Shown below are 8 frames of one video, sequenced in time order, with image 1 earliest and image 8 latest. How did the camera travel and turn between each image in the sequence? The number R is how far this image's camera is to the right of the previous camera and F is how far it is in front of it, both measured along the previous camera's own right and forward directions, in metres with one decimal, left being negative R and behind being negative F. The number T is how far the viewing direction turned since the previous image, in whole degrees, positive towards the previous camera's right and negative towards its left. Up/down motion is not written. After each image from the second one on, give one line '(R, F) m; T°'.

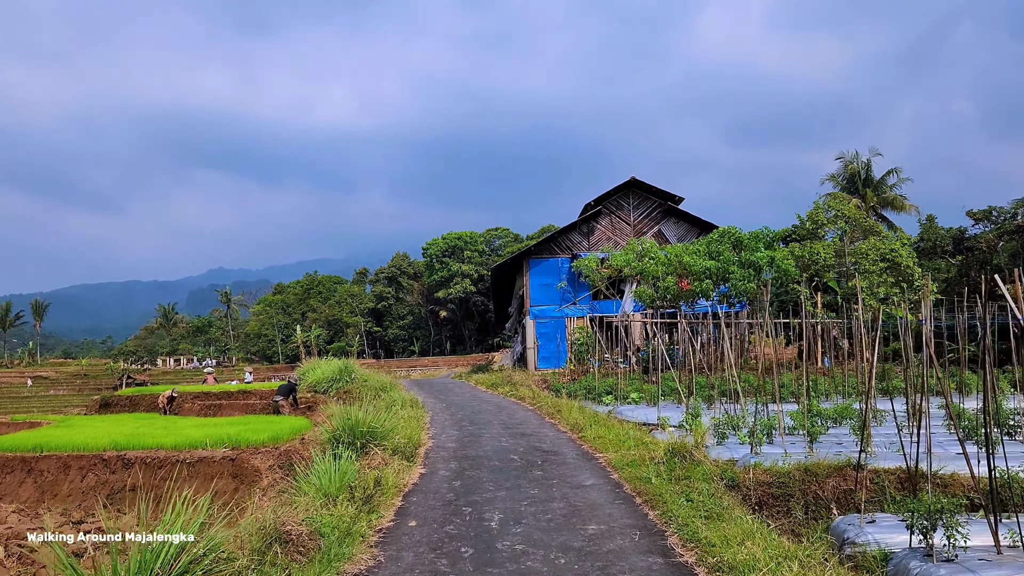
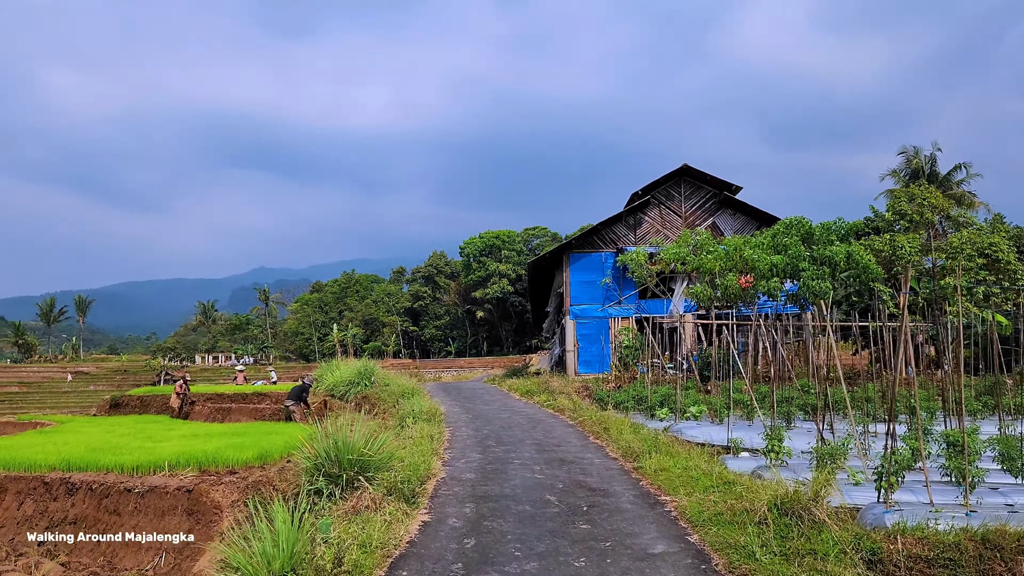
(0.0, +1.8) m; -4°
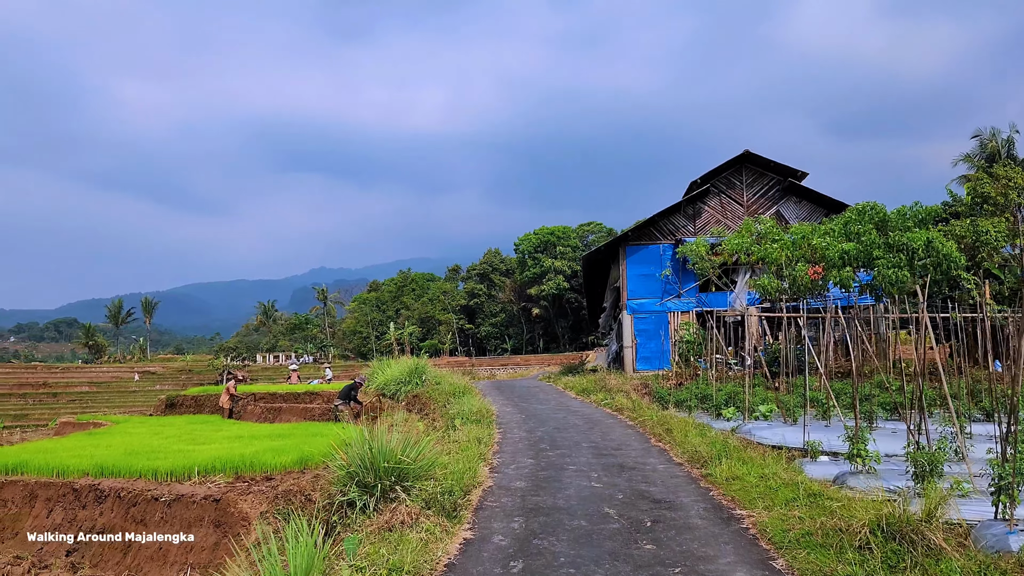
(0.0, +0.6) m; -5°
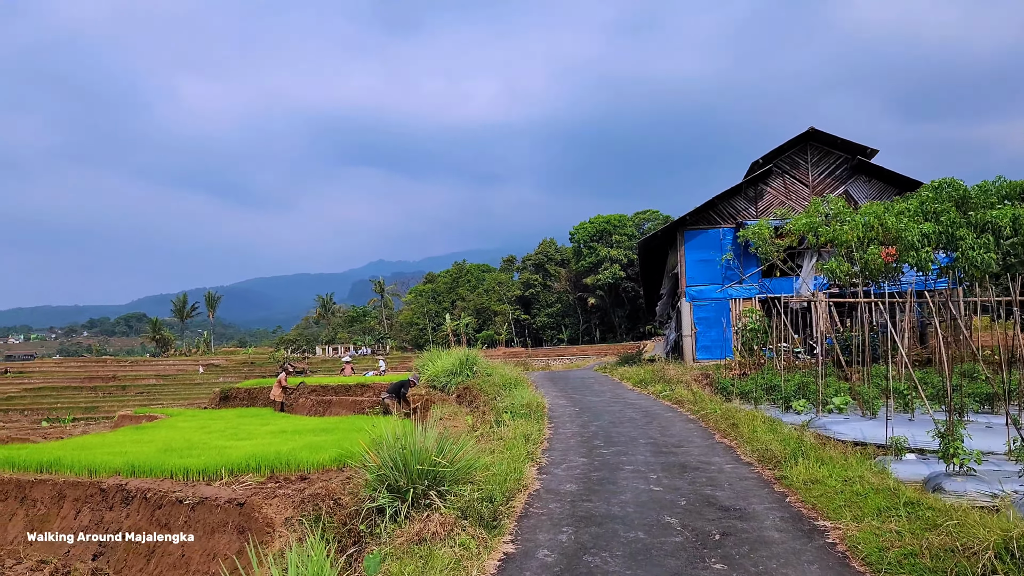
(+0.1, +0.5) m; -5°
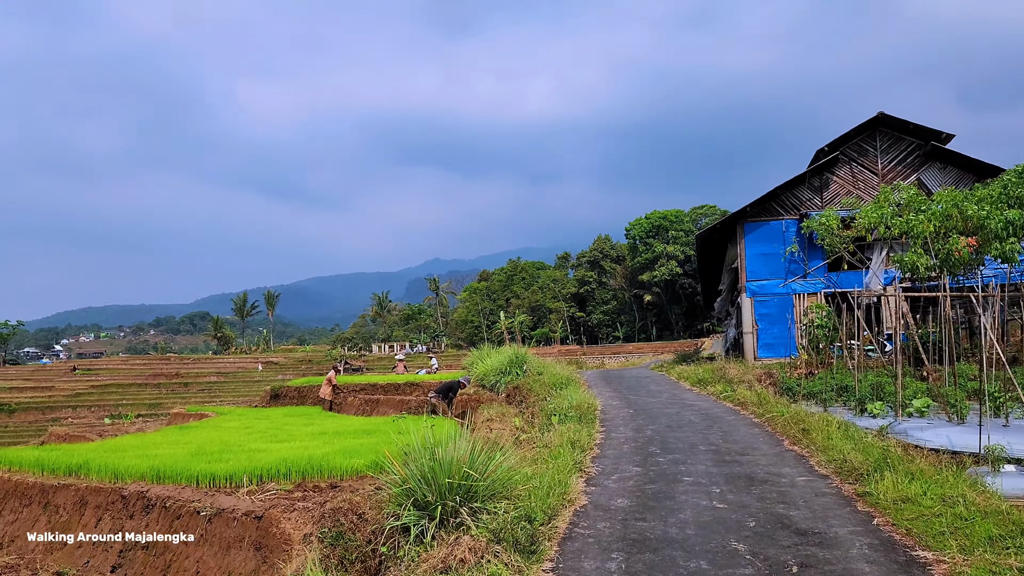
(+0.1, +0.5) m; -5°
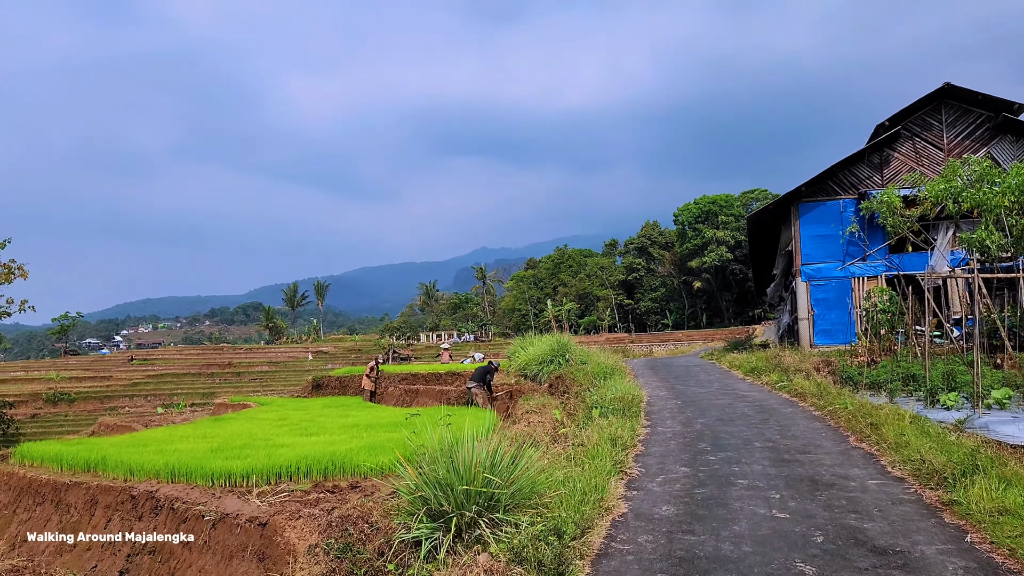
(+0.1, +0.5) m; -4°
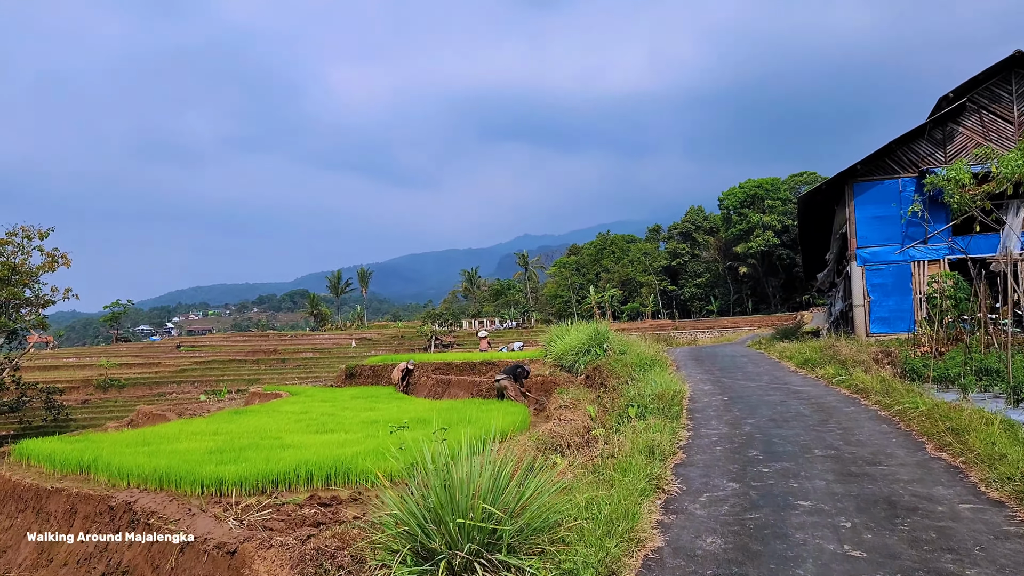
(+0.2, +0.6) m; -4°
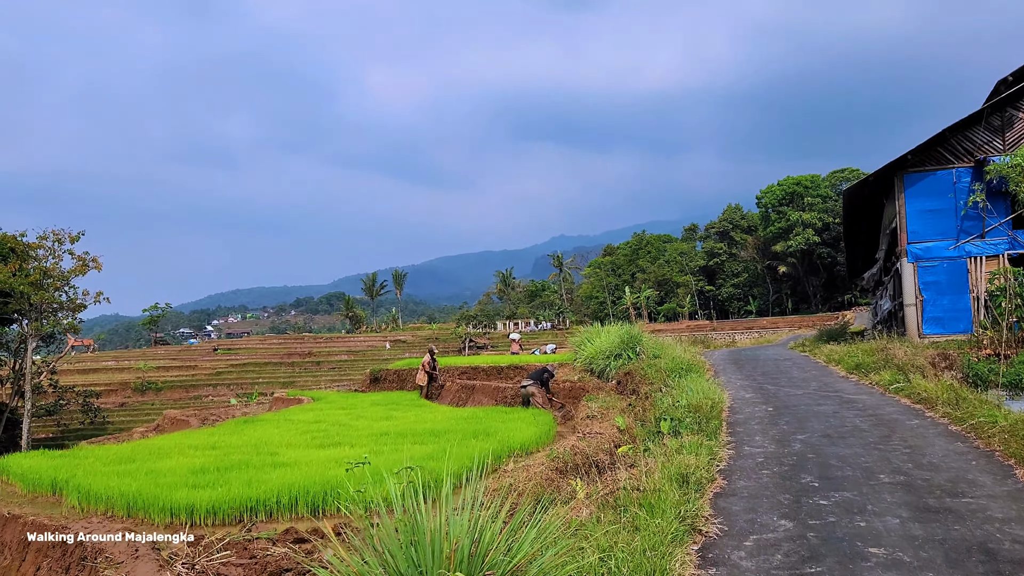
(+0.2, +0.6) m; -4°
